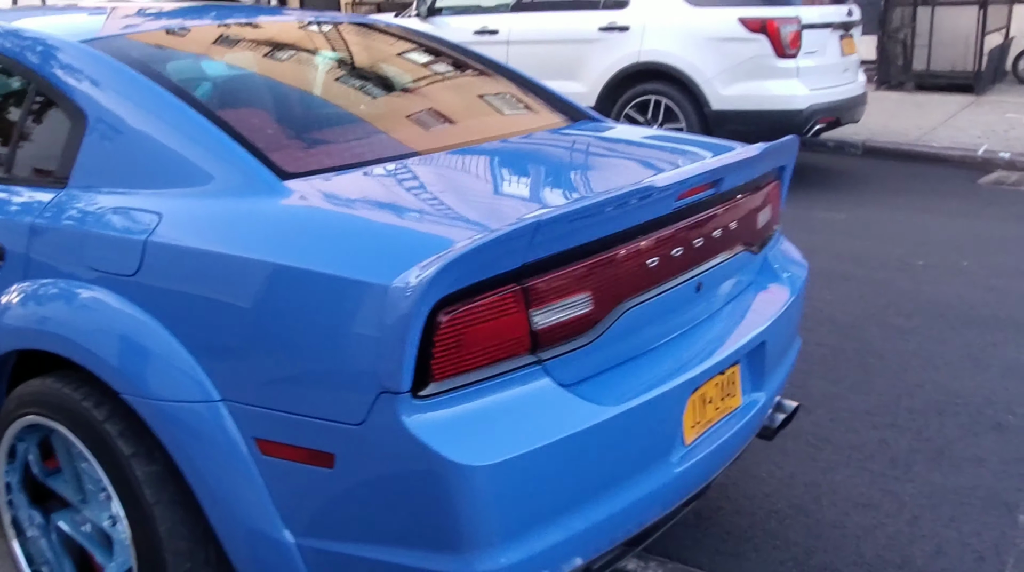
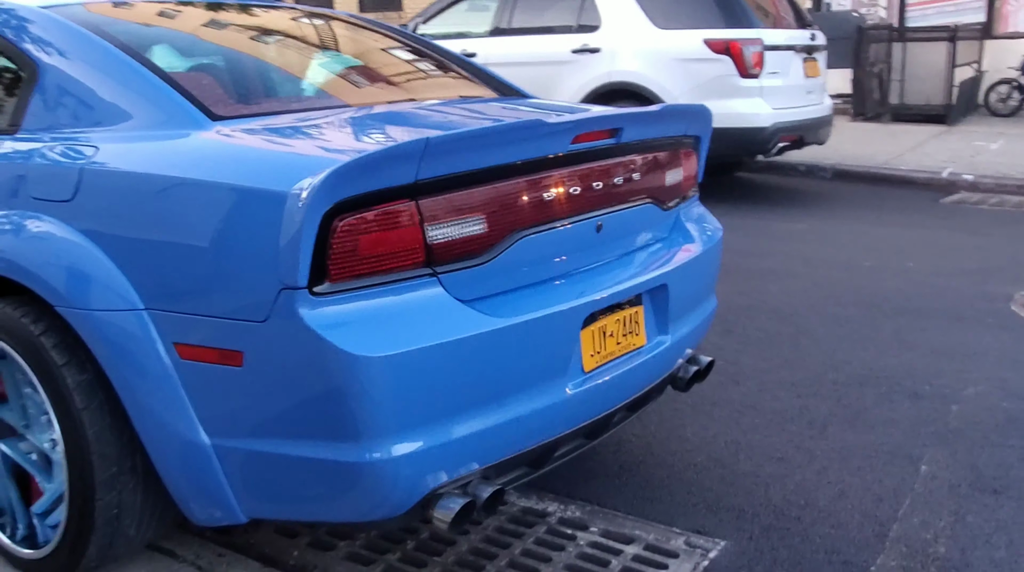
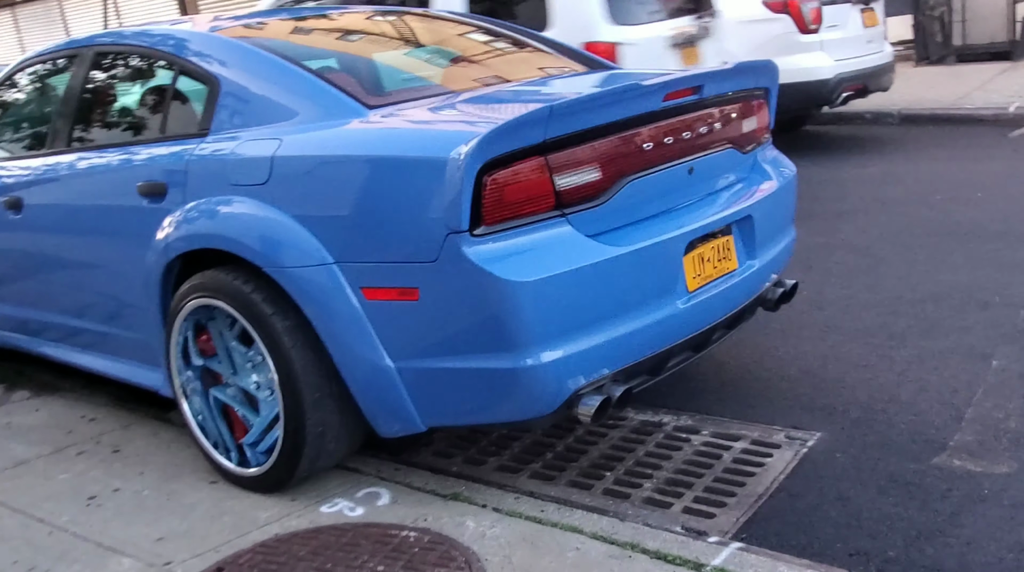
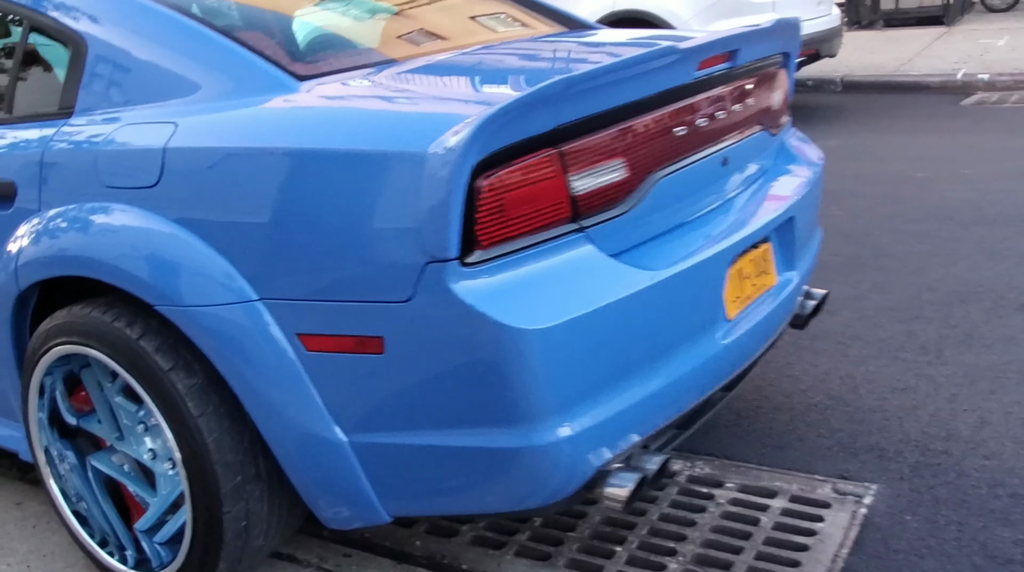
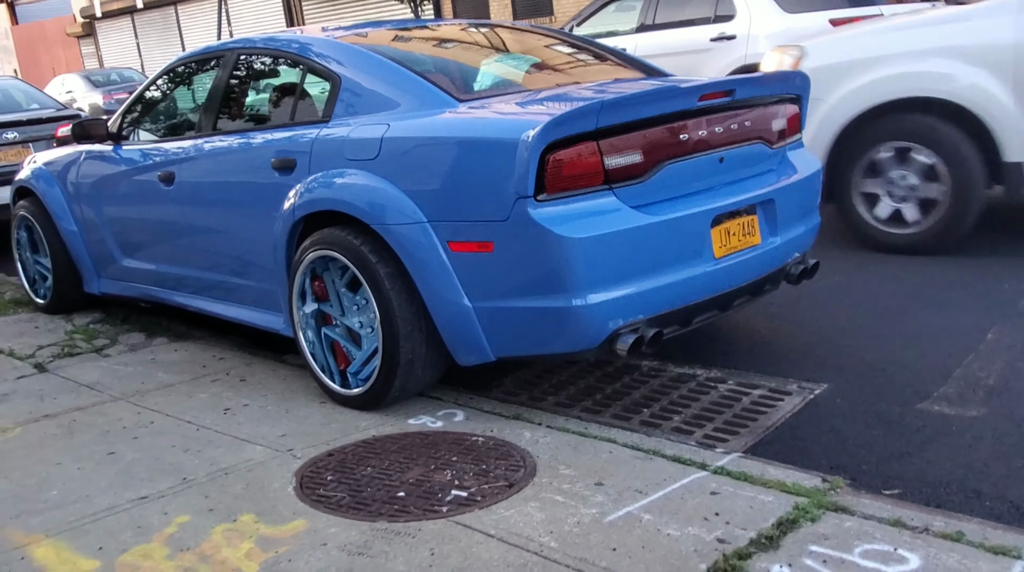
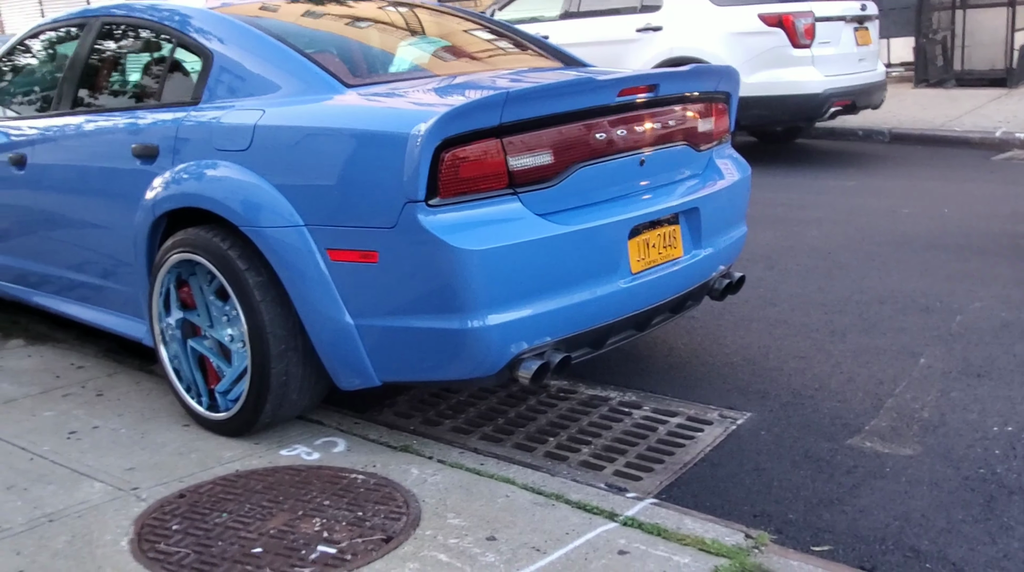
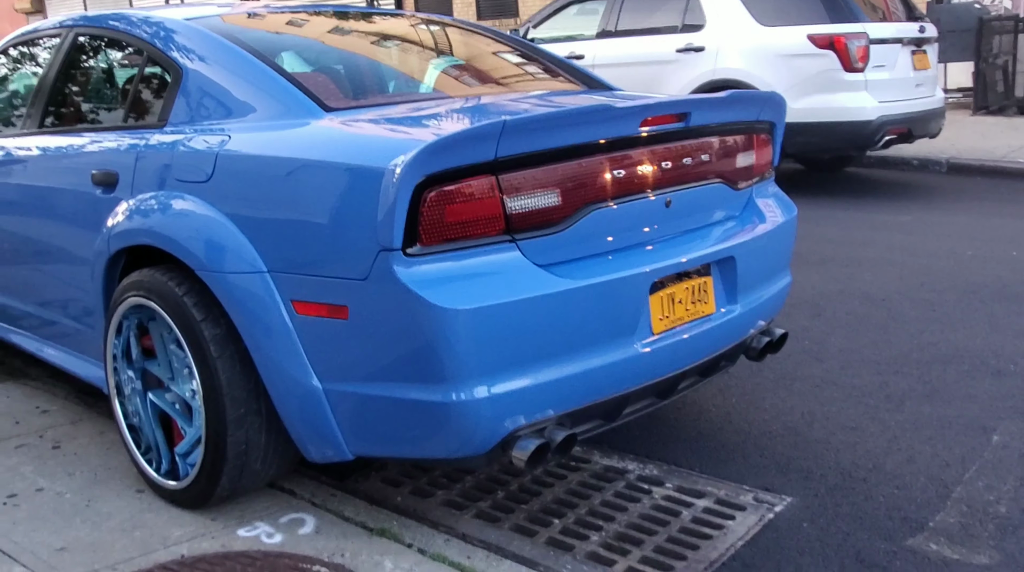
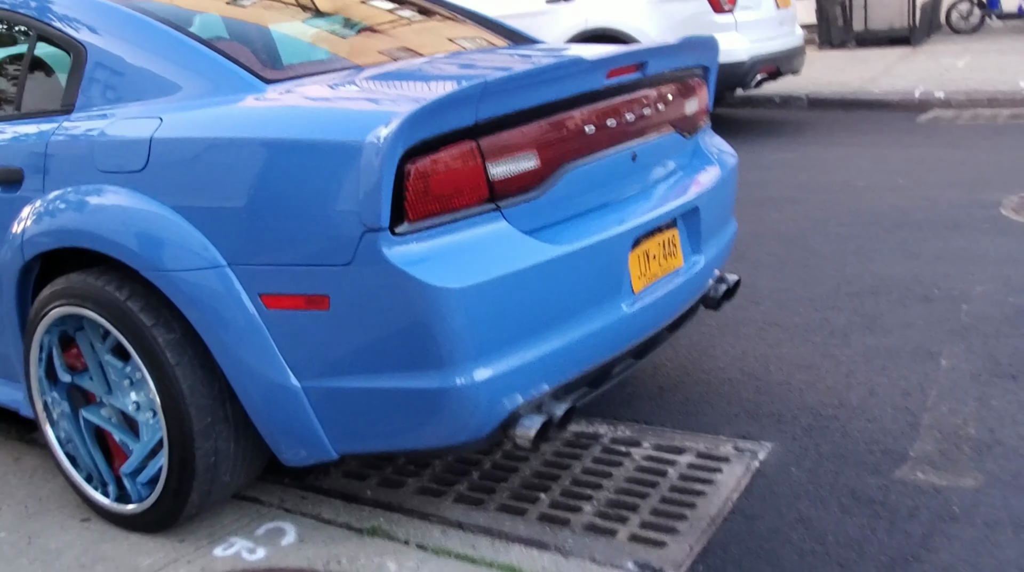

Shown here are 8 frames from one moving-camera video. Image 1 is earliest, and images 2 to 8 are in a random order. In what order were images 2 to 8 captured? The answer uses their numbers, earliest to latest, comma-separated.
2, 7, 6, 5, 3, 8, 4
